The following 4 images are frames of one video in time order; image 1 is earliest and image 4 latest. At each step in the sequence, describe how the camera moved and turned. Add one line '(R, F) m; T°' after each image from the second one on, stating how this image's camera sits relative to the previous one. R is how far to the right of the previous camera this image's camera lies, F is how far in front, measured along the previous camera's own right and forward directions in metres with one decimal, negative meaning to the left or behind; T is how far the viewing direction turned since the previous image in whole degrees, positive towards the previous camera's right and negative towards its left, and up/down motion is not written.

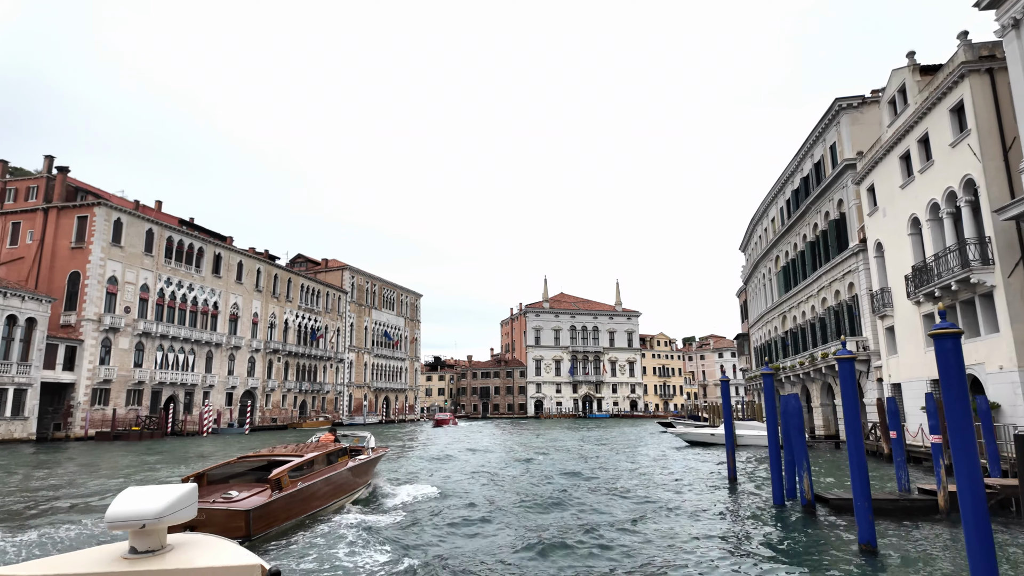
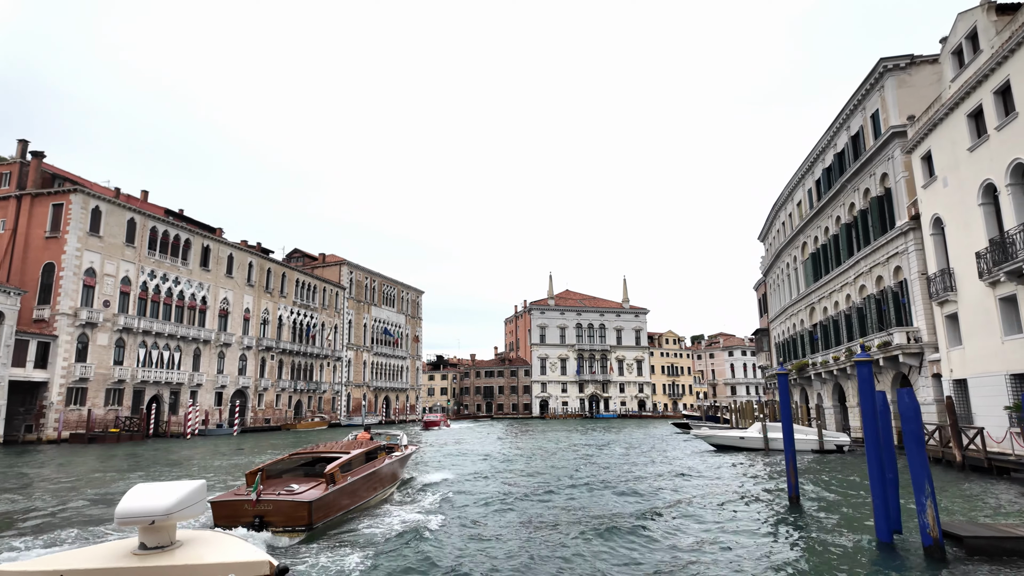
(0.0, +2.6) m; 0°
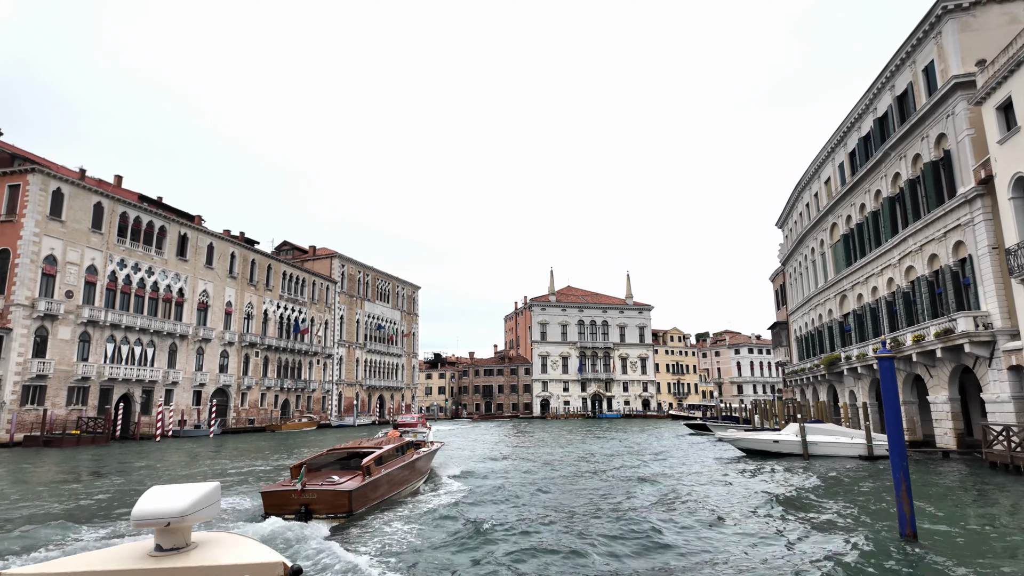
(+0.1, +3.1) m; 0°
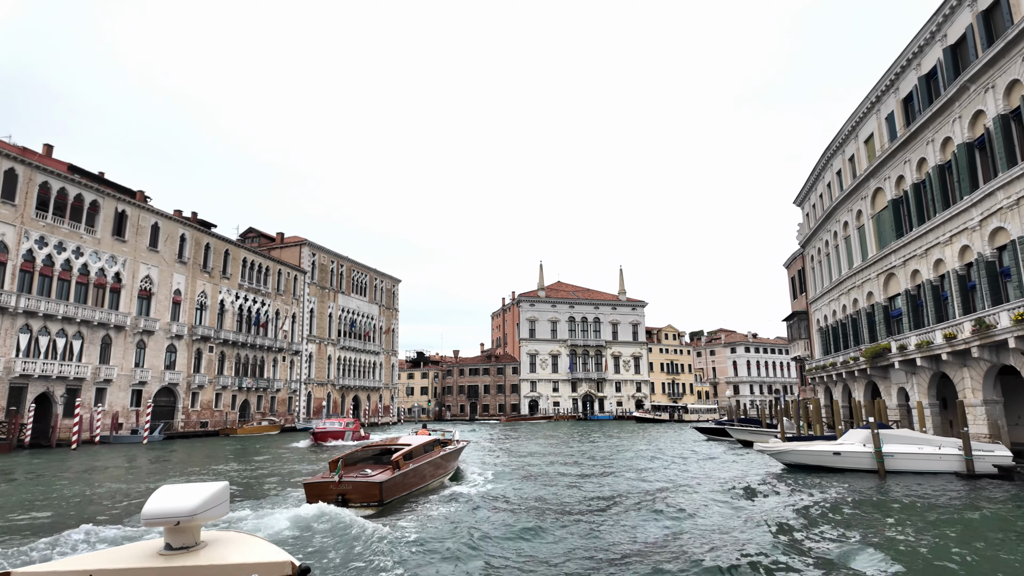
(+0.3, +4.9) m; +1°
